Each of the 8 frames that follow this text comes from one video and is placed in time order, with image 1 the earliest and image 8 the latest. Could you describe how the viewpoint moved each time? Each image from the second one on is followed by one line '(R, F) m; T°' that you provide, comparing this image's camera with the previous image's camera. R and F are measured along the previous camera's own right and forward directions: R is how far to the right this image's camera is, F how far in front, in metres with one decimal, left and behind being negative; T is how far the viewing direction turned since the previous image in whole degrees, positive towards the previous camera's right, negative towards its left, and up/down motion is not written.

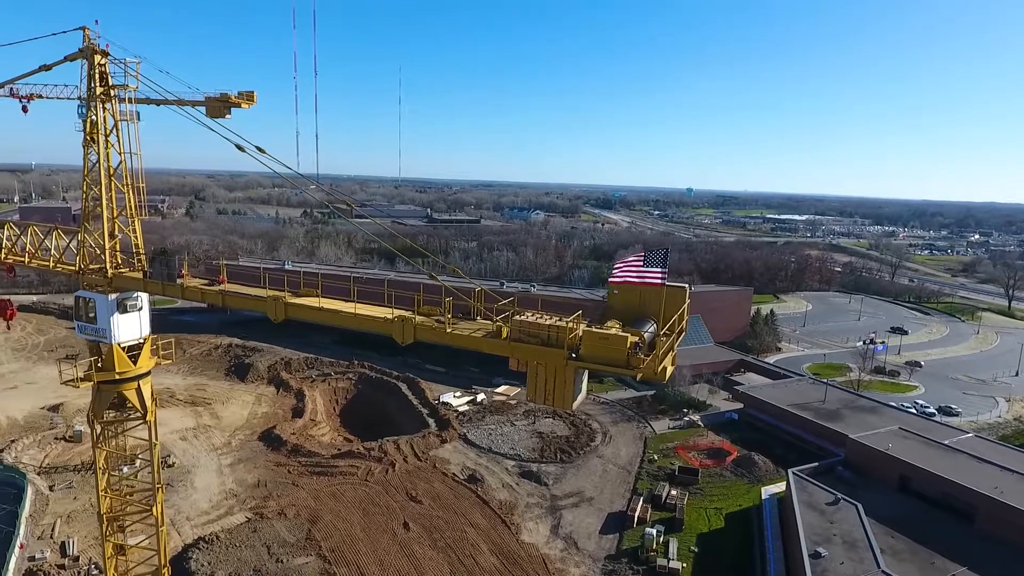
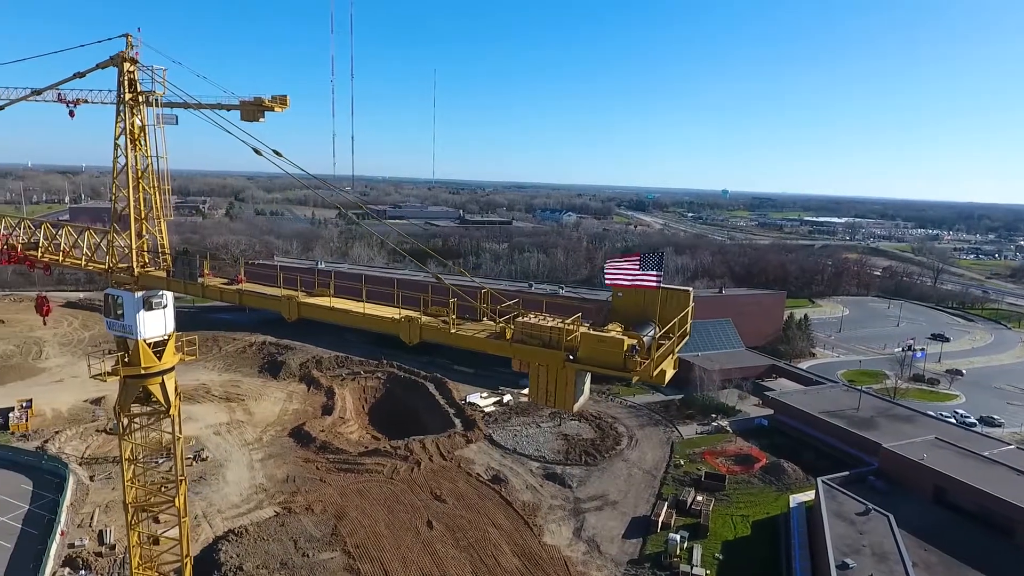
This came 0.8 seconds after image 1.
(+0.2, 0.0) m; -3°
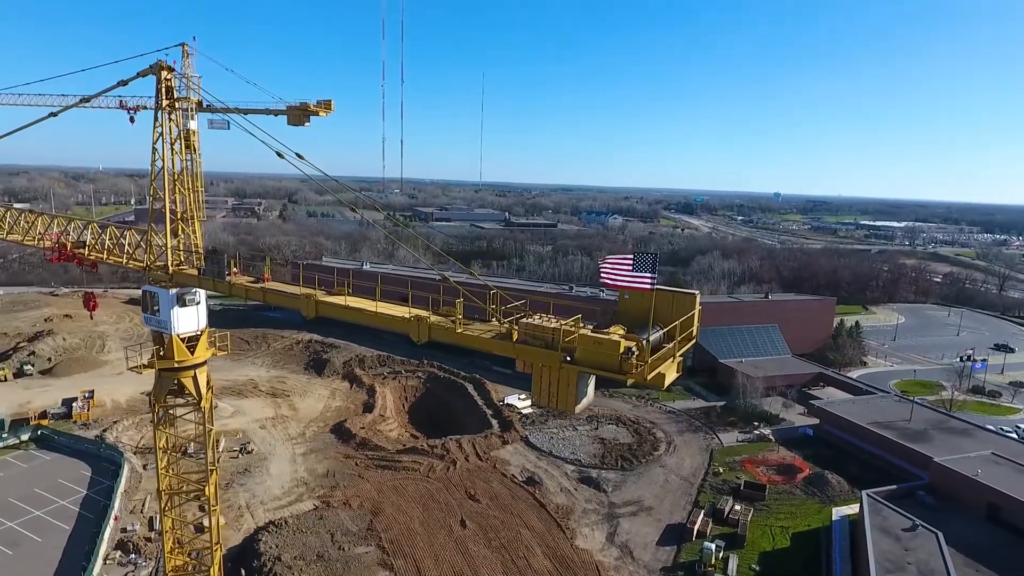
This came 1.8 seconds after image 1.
(+0.3, 0.0) m; -4°
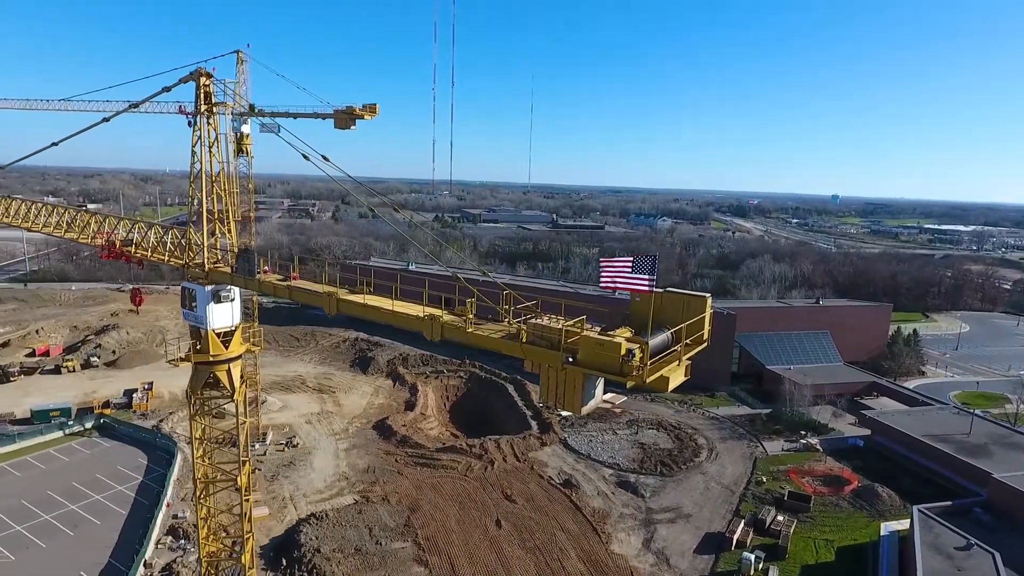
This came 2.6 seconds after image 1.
(+0.3, 0.0) m; -4°
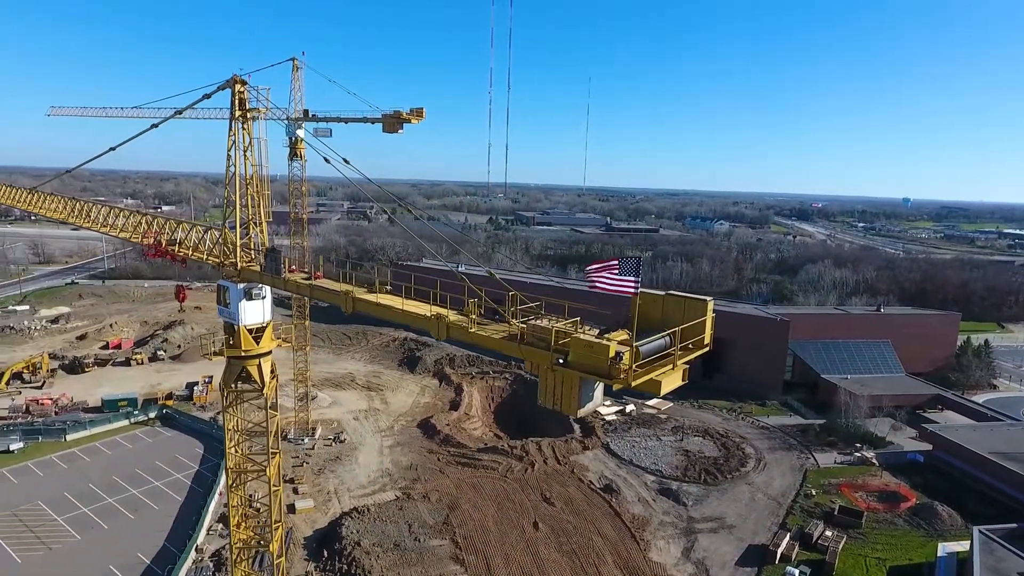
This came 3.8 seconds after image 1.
(+0.4, 0.0) m; -5°
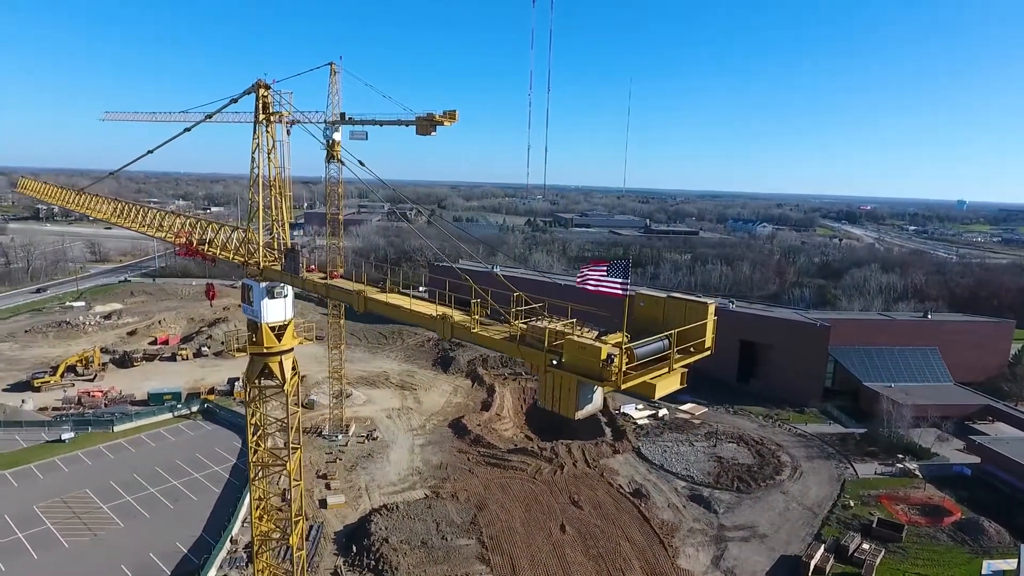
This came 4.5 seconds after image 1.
(+0.3, 0.0) m; -4°
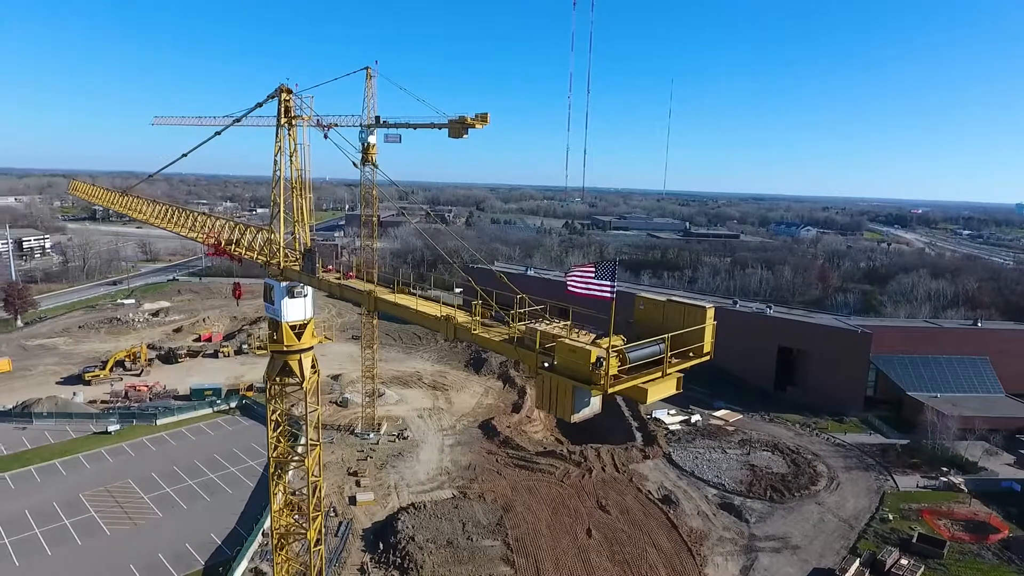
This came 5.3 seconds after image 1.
(+0.3, 0.0) m; -3°
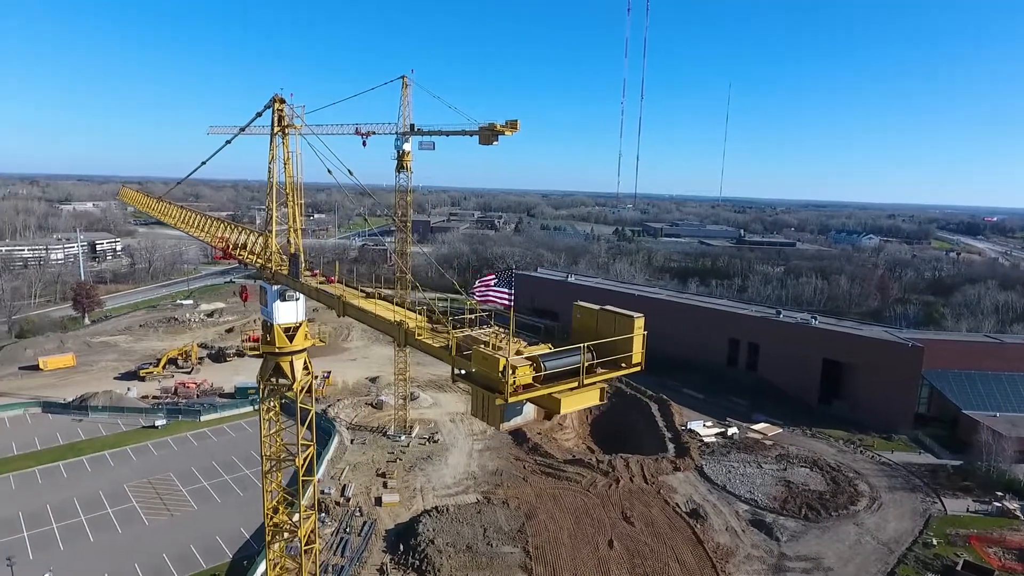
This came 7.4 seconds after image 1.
(+0.8, 0.0) m; -5°
